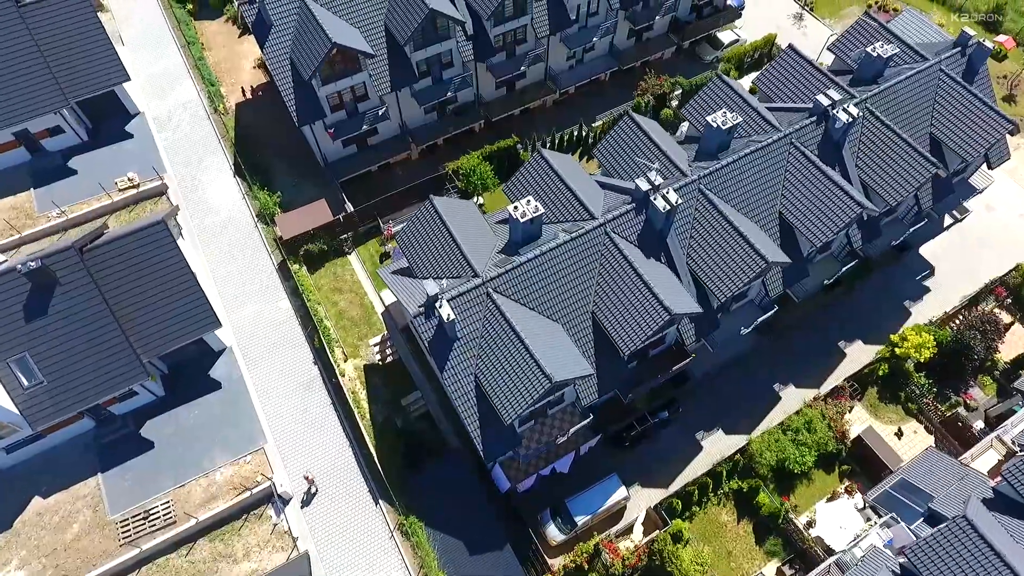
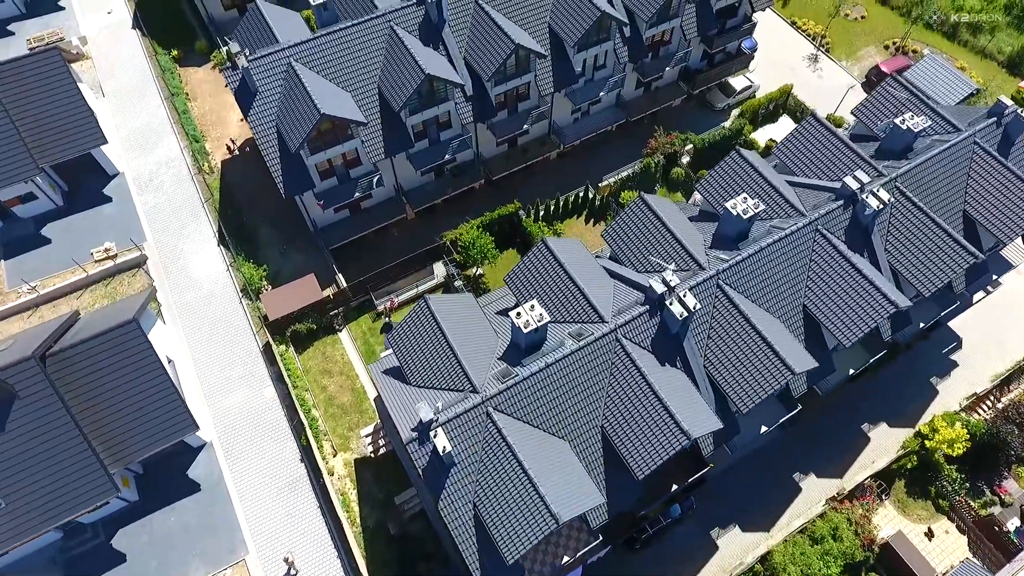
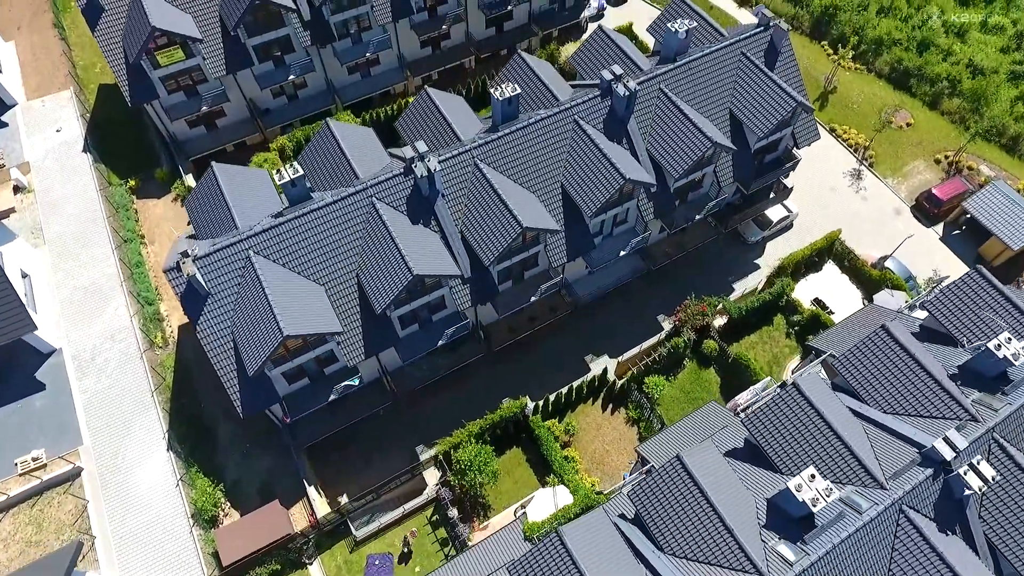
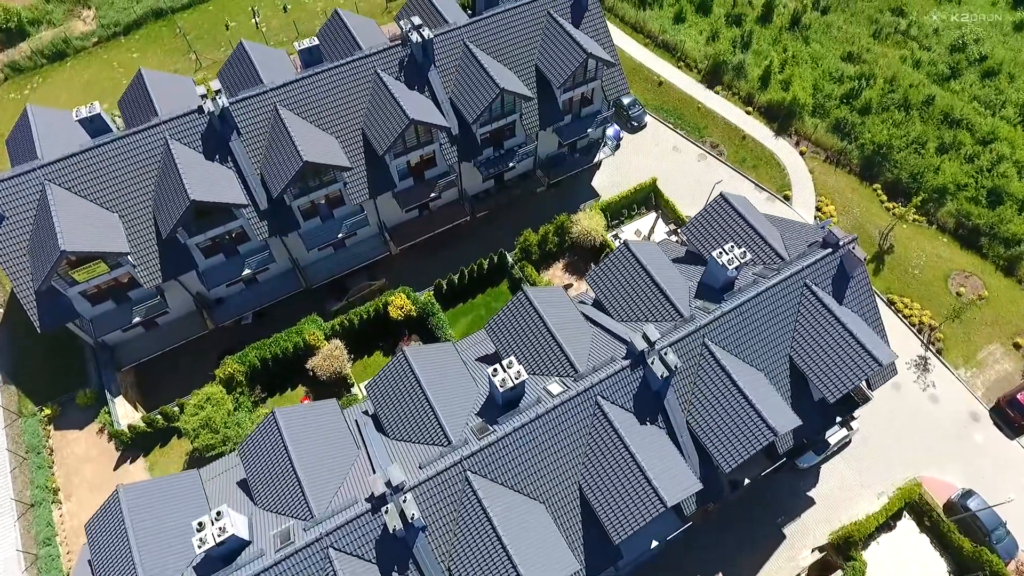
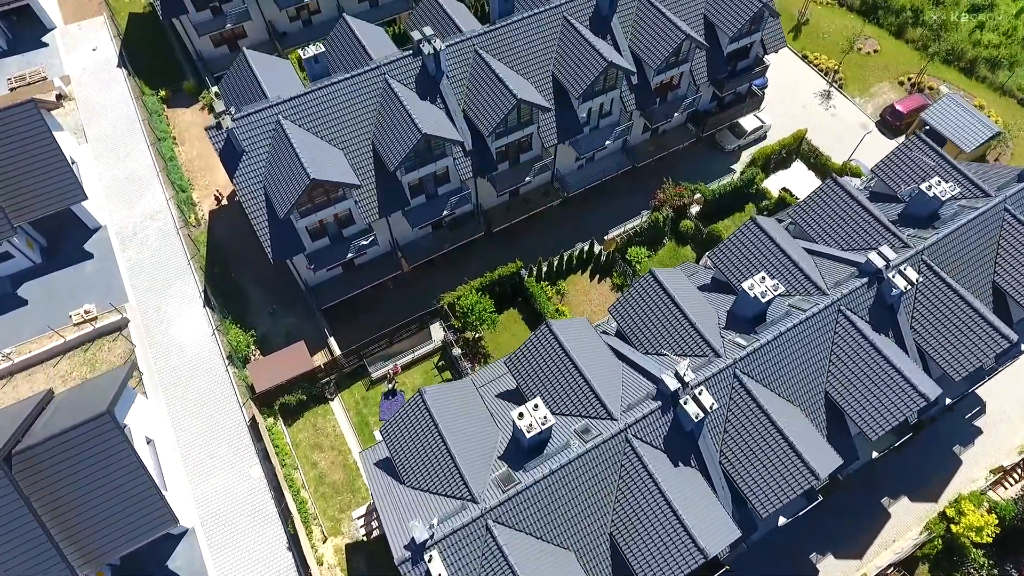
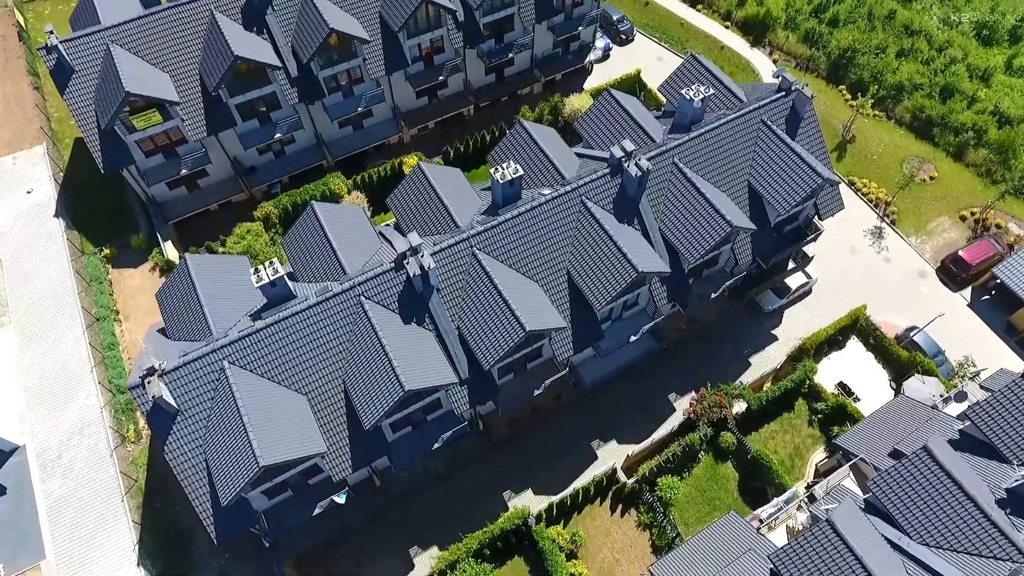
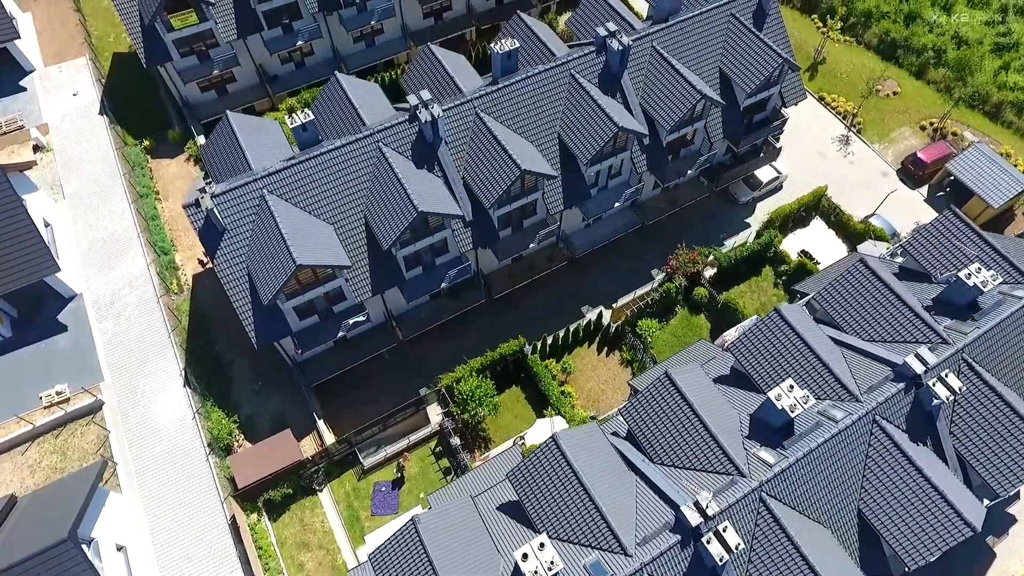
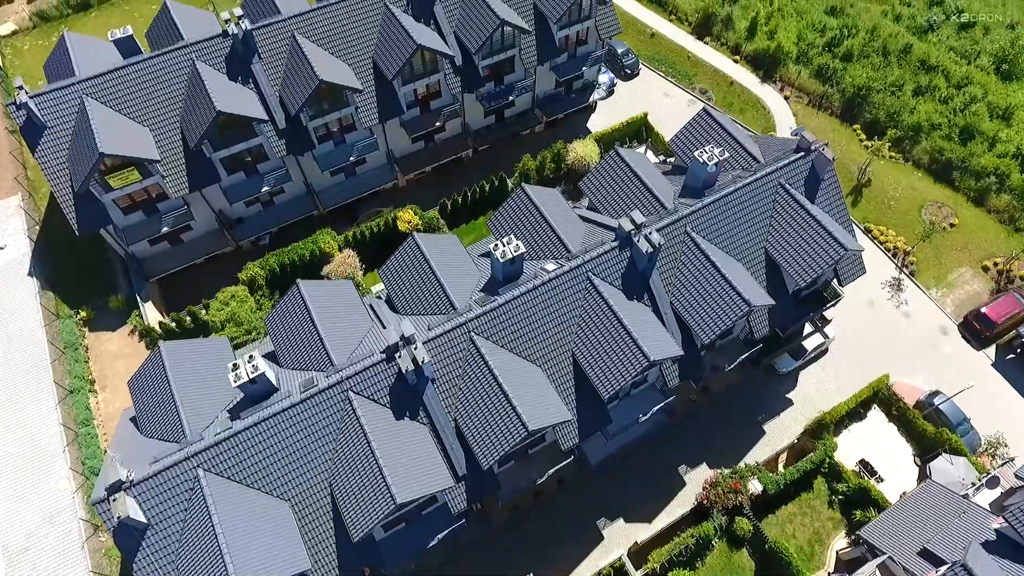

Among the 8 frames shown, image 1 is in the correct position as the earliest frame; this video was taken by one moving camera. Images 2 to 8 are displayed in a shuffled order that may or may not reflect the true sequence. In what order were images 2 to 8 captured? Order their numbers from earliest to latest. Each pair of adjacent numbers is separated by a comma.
2, 5, 7, 3, 6, 8, 4
